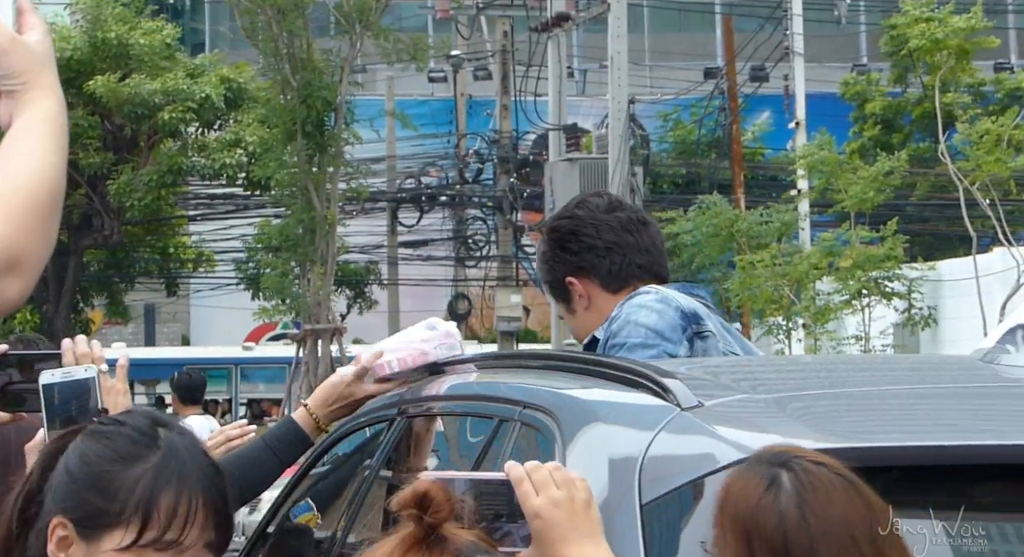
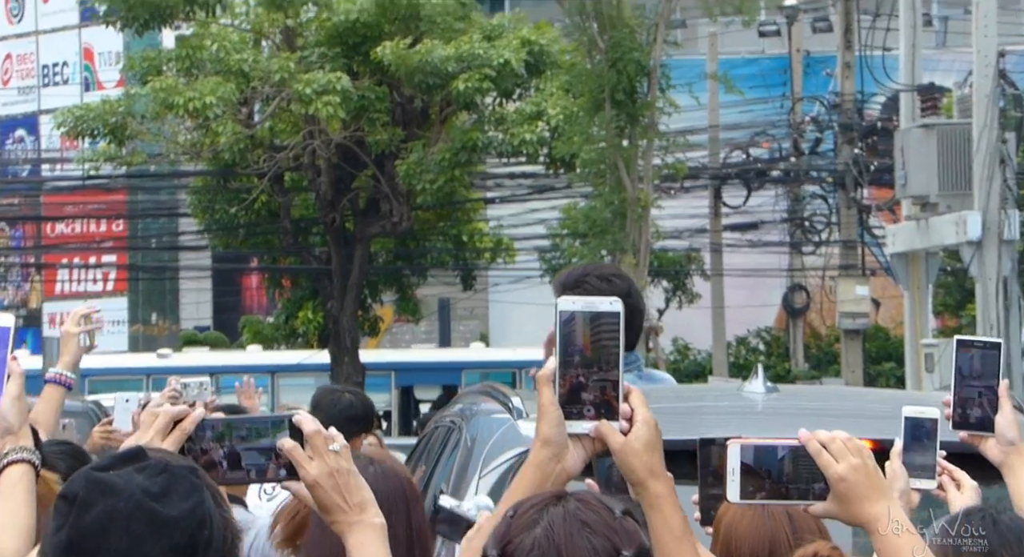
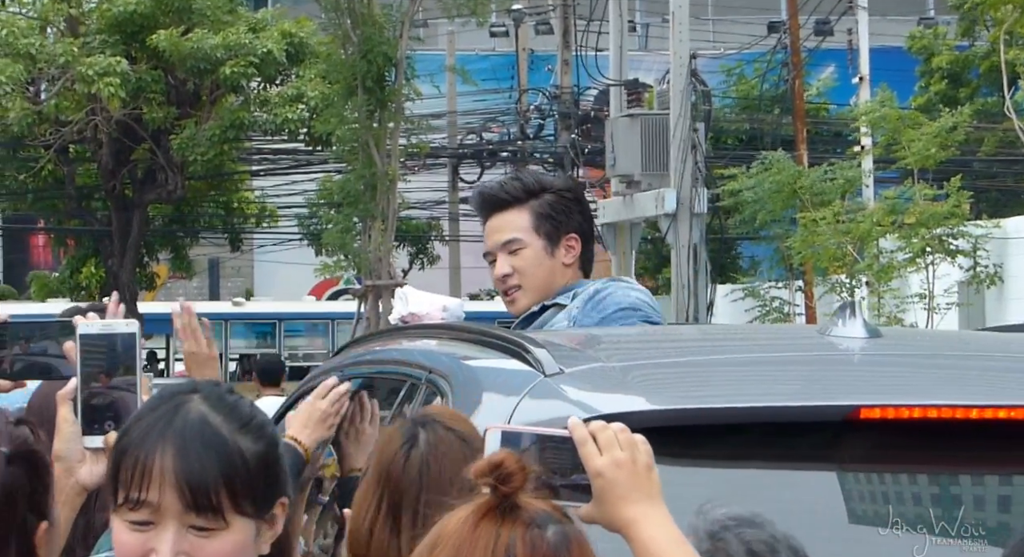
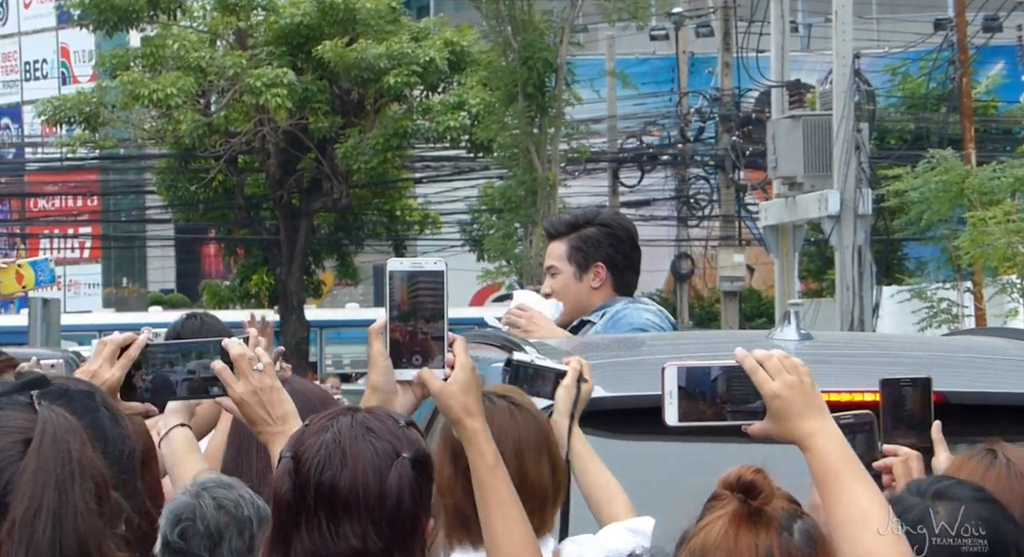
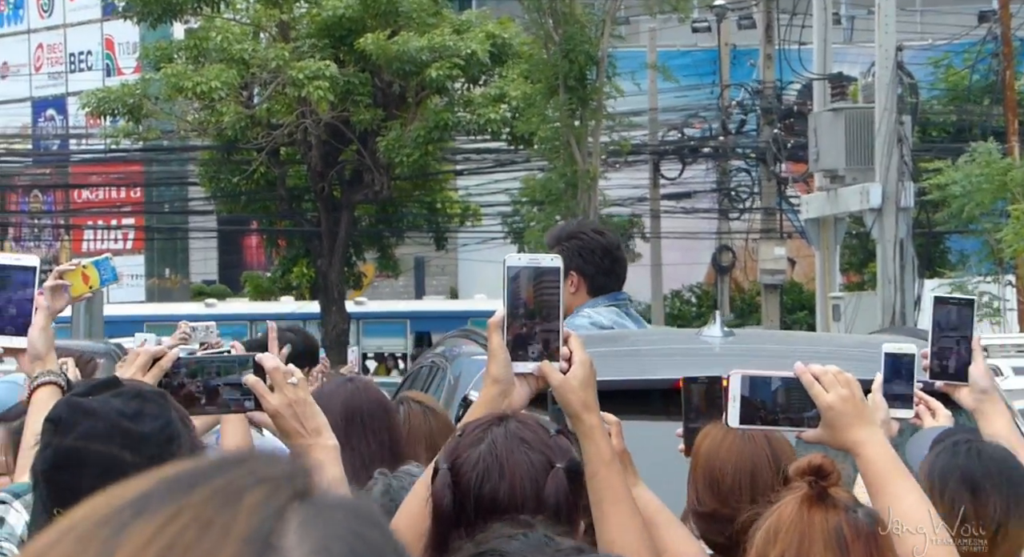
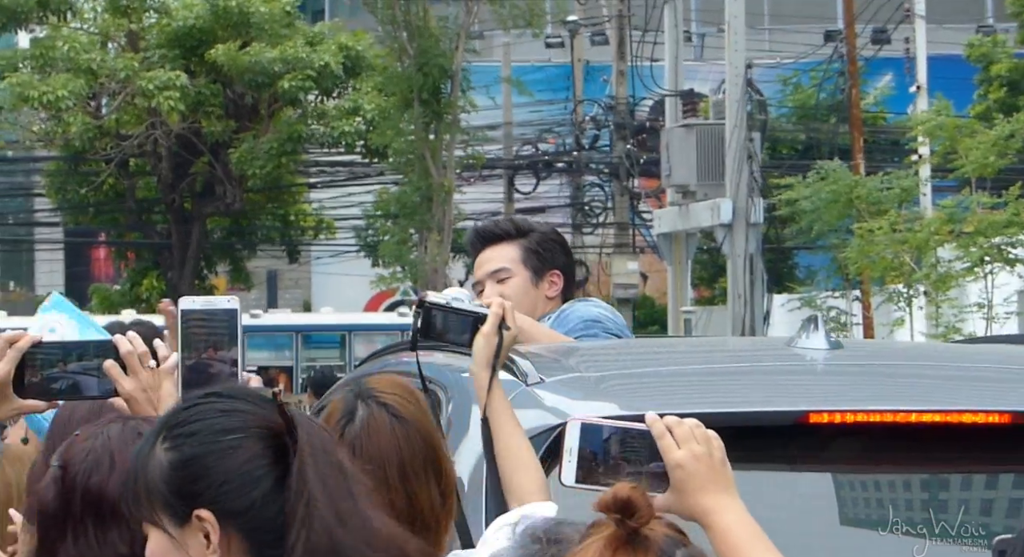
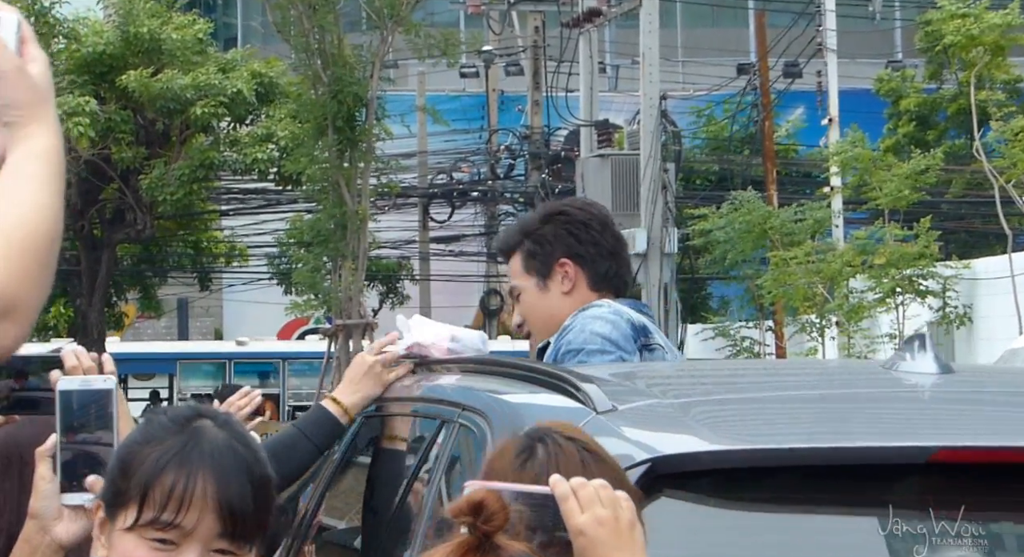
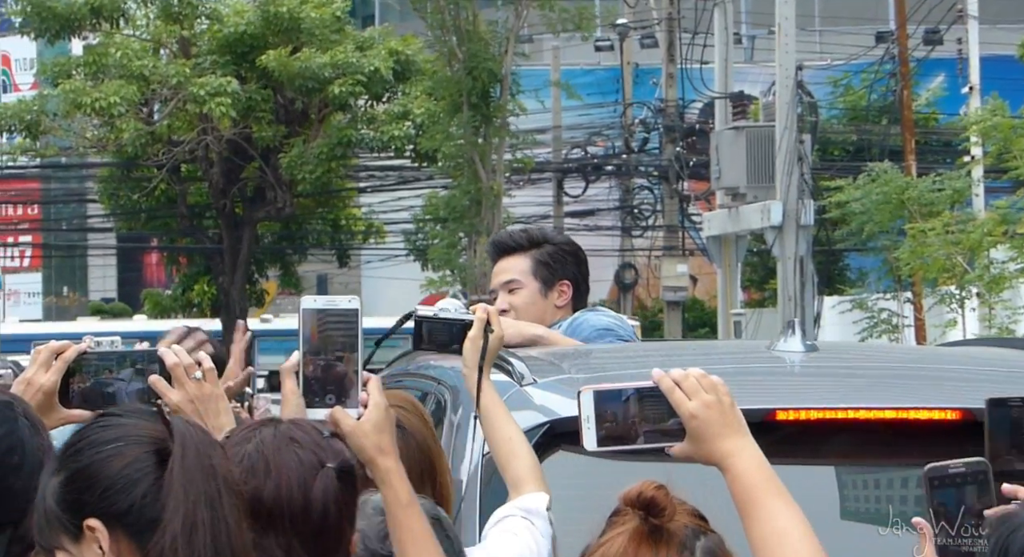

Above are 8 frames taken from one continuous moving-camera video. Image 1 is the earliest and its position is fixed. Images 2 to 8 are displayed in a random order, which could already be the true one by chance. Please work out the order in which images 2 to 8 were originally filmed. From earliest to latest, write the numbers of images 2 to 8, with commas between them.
7, 3, 6, 8, 4, 5, 2
